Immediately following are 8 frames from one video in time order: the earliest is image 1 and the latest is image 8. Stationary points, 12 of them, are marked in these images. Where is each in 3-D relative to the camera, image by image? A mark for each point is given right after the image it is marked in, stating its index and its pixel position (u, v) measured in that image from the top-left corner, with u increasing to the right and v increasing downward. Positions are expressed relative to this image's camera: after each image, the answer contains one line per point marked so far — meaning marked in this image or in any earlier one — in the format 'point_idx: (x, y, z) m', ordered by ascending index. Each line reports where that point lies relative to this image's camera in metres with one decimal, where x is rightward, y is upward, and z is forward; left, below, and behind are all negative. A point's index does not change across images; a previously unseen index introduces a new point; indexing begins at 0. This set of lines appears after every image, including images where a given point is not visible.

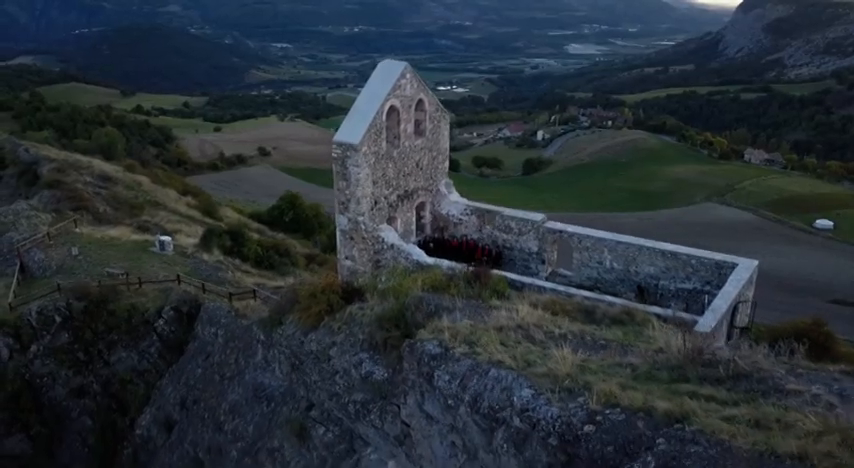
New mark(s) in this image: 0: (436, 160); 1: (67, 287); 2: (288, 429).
0: (+0.2, +1.3, +11.1) m
1: (-8.7, -1.3, +15.9) m
2: (-1.8, -2.6, +8.6) m
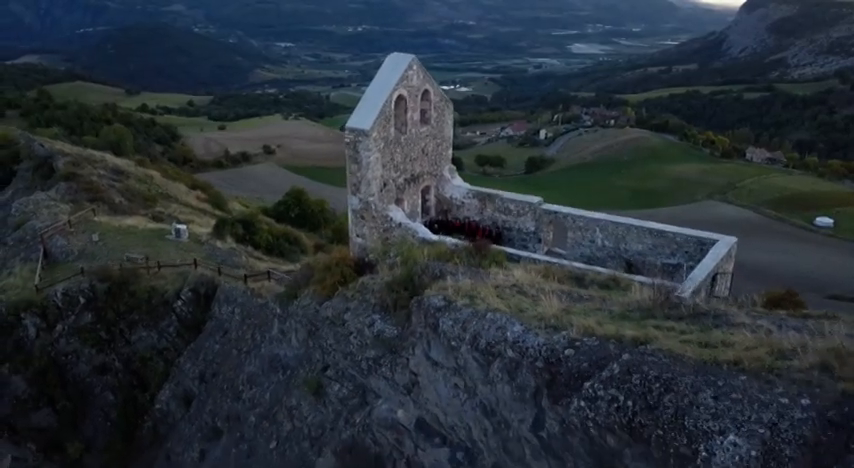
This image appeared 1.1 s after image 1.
0: (+0.2, +1.6, +11.9) m
1: (-8.6, -0.9, +16.8) m
2: (-1.8, -2.2, +9.4) m
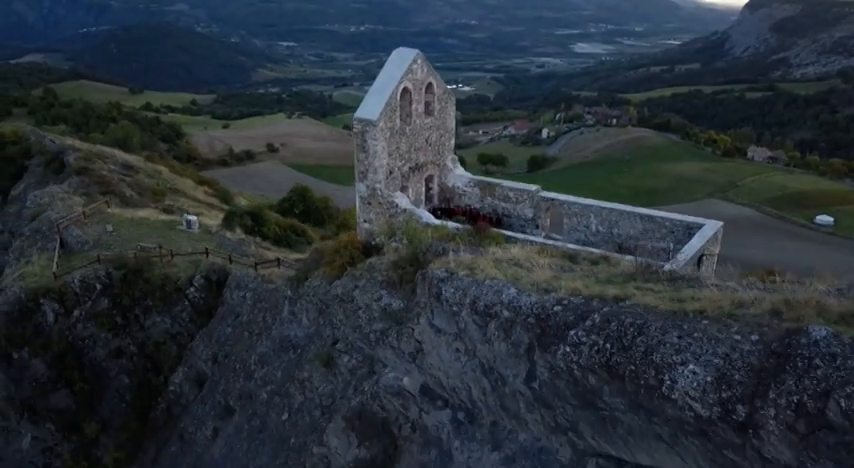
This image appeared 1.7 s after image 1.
0: (+0.3, +1.9, +12.5) m
1: (-8.6, -0.6, +17.4) m
2: (-1.7, -2.0, +10.1) m
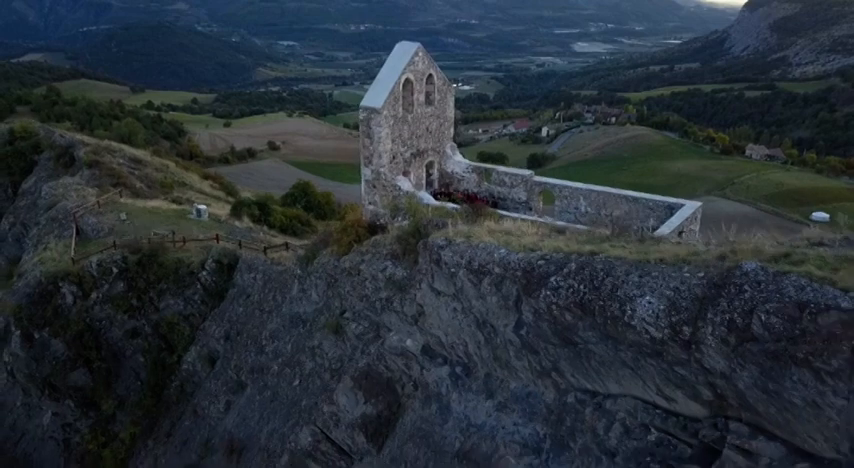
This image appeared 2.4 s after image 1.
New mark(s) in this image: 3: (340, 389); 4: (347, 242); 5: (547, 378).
0: (+0.3, +2.2, +13.4) m
1: (-8.5, -0.3, +18.3) m
2: (-1.7, -1.6, +10.9) m
3: (-1.3, -2.3, +9.8) m
4: (-1.4, -0.1, +11.4) m
5: (+1.3, -1.6, +7.0) m
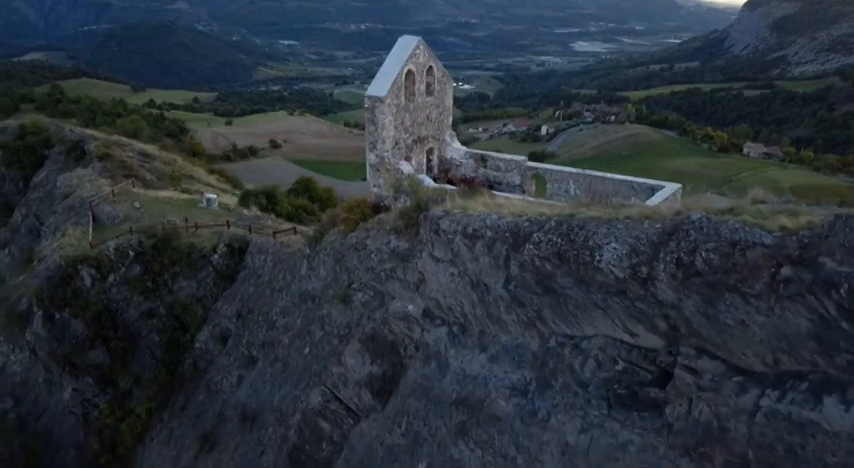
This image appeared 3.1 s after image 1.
0: (+0.3, +2.6, +14.3) m
1: (-8.5, +0.1, +19.2) m
2: (-1.7, -1.2, +11.9) m
3: (-1.3, -1.9, +10.8) m
4: (-1.4, +0.3, +12.3) m
5: (+1.3, -1.2, +7.9) m
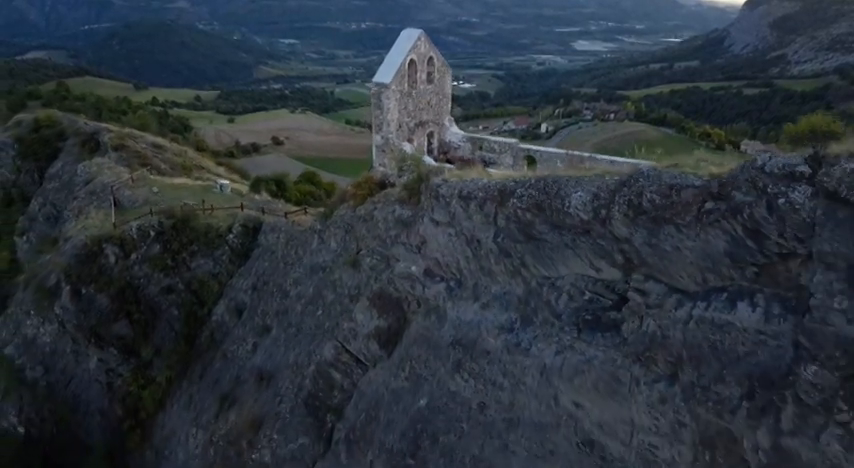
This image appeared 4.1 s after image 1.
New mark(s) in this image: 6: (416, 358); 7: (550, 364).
0: (+0.3, +3.2, +15.7) m
1: (-8.5, +0.7, +20.6) m
2: (-1.7, -0.6, +13.2) m
3: (-1.3, -1.4, +12.1) m
4: (-1.4, +0.8, +13.7) m
5: (+1.3, -0.6, +9.3) m
6: (-0.2, -2.0, +10.8) m
7: (+1.6, -1.7, +8.4) m
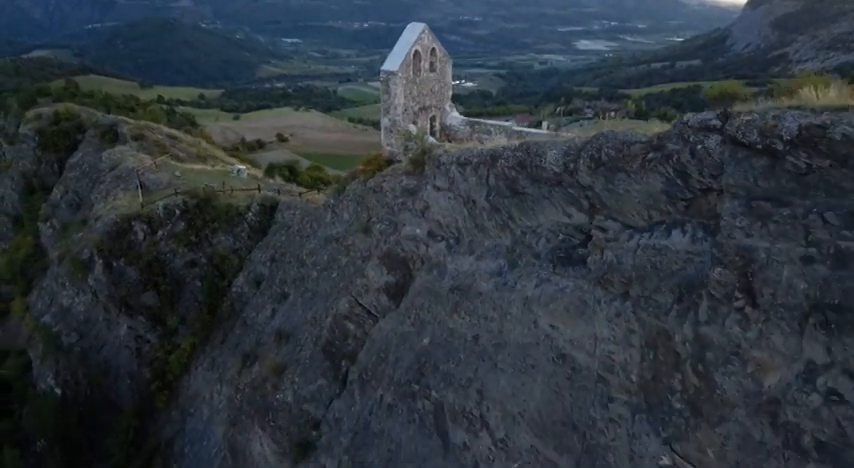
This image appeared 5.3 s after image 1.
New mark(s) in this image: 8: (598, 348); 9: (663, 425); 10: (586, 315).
0: (+0.4, +3.9, +17.4) m
1: (-8.4, +1.4, +22.3) m
2: (-1.6, +0.1, +15.0) m
3: (-1.2, -0.7, +13.9) m
4: (-1.3, +1.5, +15.4) m
5: (+1.3, +0.1, +11.0) m
6: (-0.1, -1.3, +12.6) m
7: (+1.6, -1.0, +10.2) m
8: (+2.4, -1.6, +9.1) m
9: (+3.0, -2.4, +8.3) m
10: (+2.3, -1.1, +9.3) m
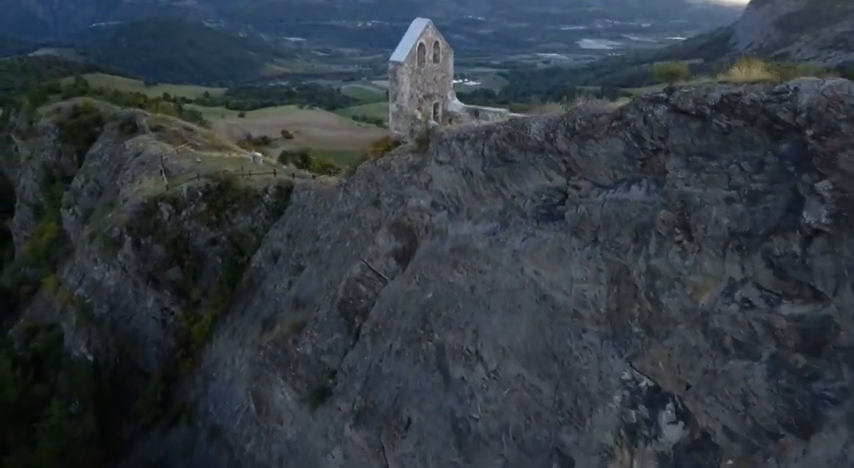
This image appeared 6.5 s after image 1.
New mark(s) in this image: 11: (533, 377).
0: (+0.5, +4.6, +19.2) m
1: (-8.3, +2.1, +24.1) m
2: (-1.5, +0.7, +16.7) m
3: (-1.1, 0.0, +15.7) m
4: (-1.2, +2.2, +17.2) m
5: (+1.4, +0.8, +12.7) m
6: (-0.1, -0.7, +14.3) m
7: (+1.7, -0.3, +11.9) m
8: (+2.4, -0.9, +10.9) m
9: (+3.0, -1.7, +10.0) m
10: (+2.3, -0.5, +11.0) m
11: (+1.8, -2.5, +11.3) m
